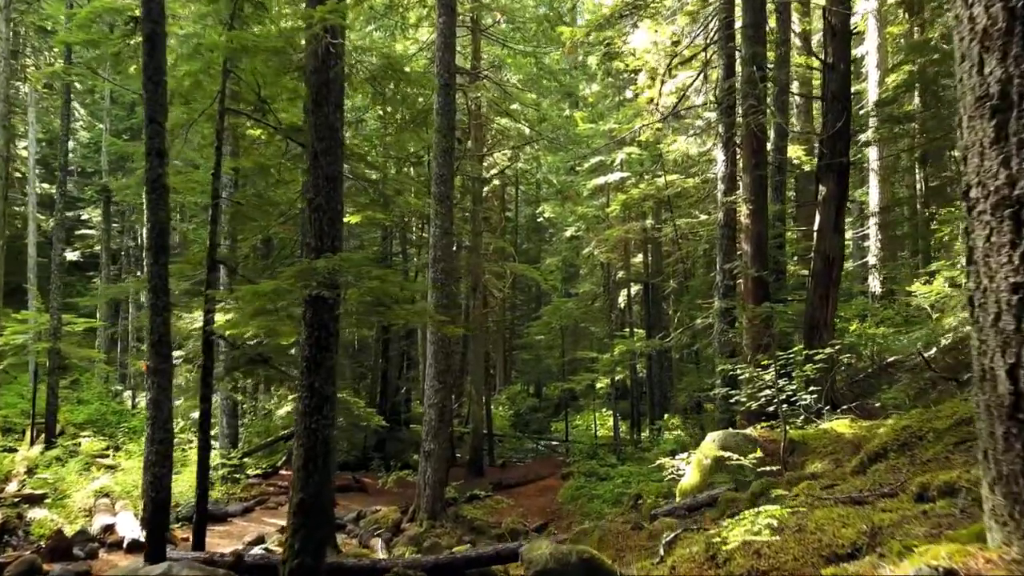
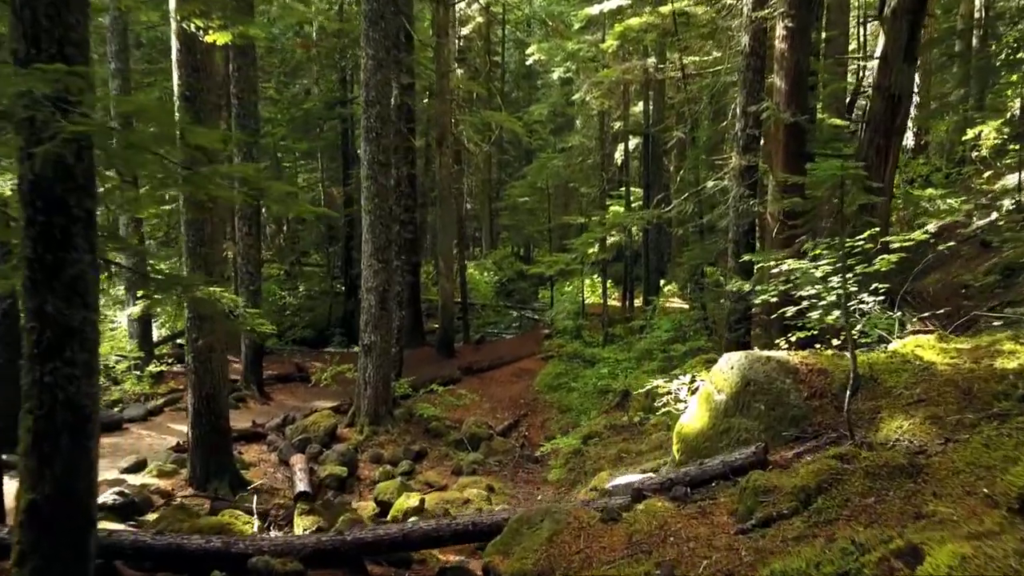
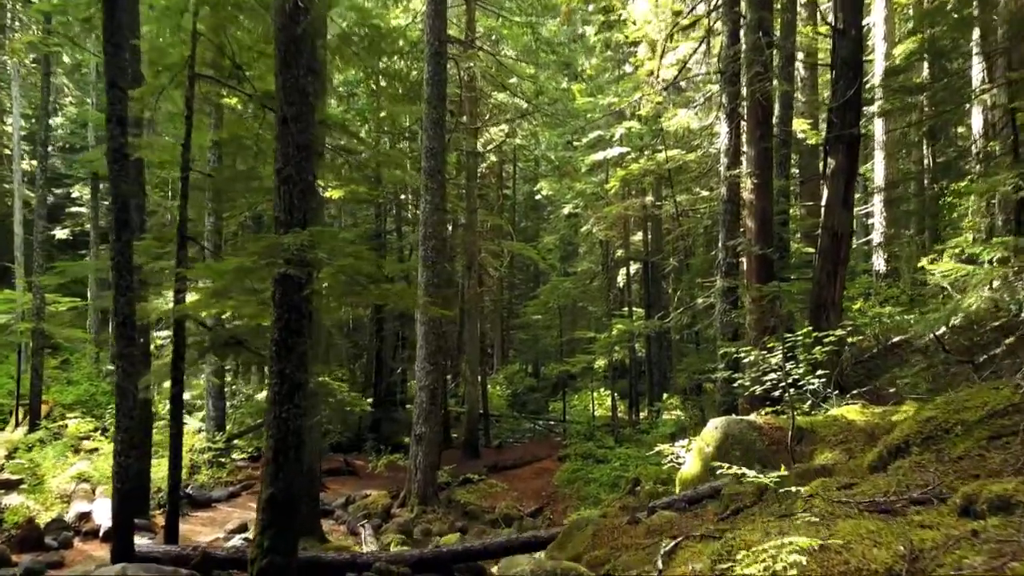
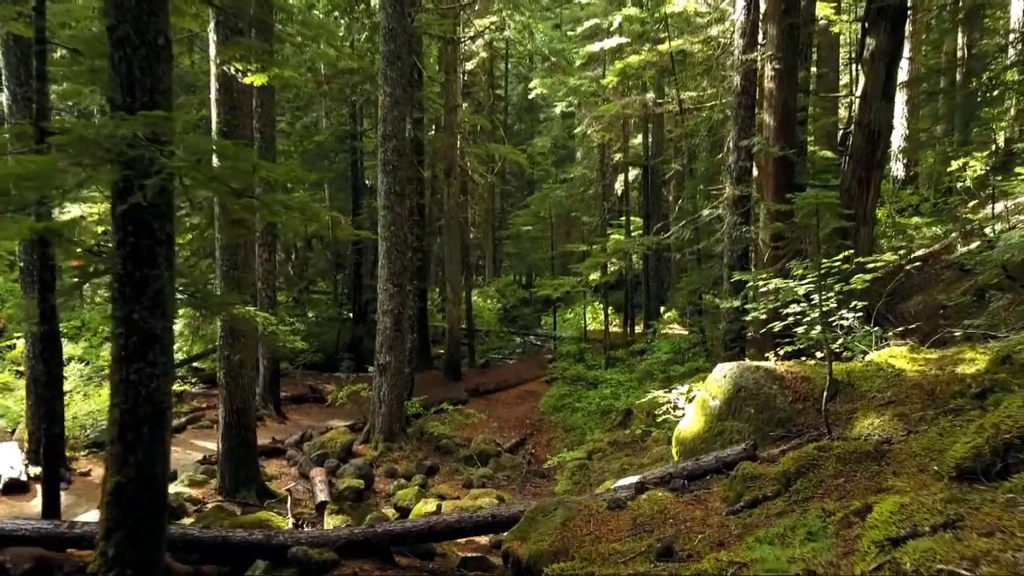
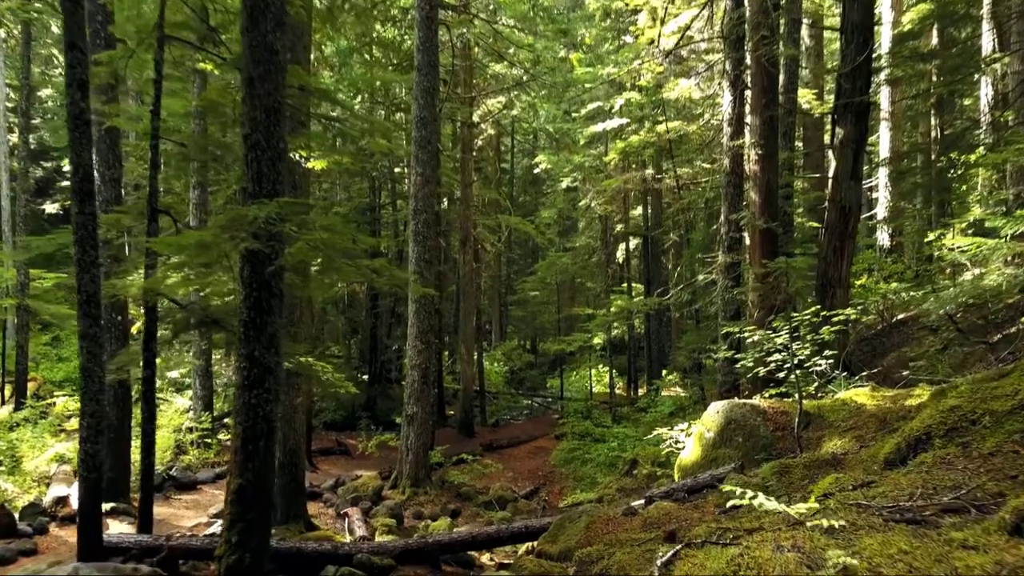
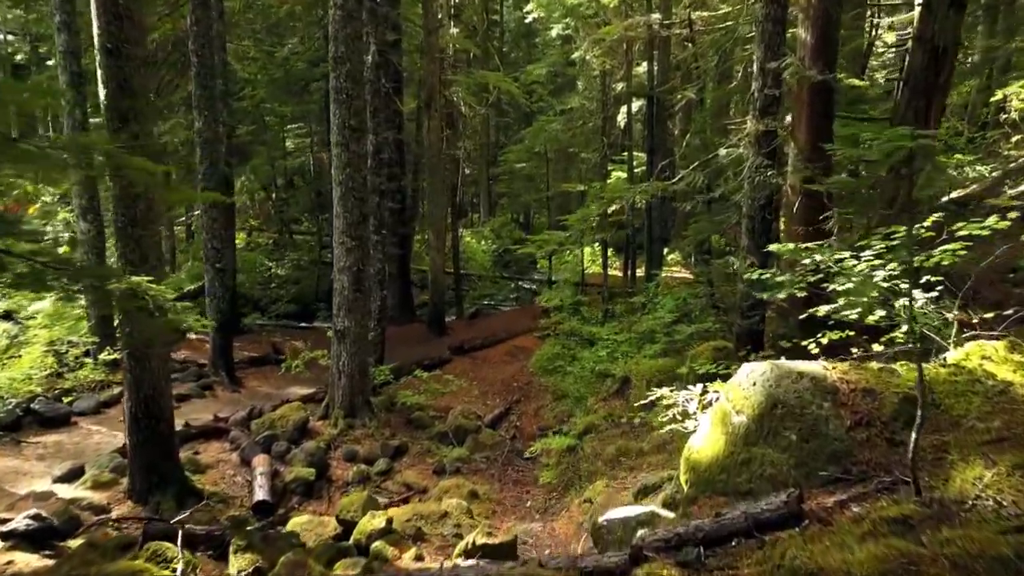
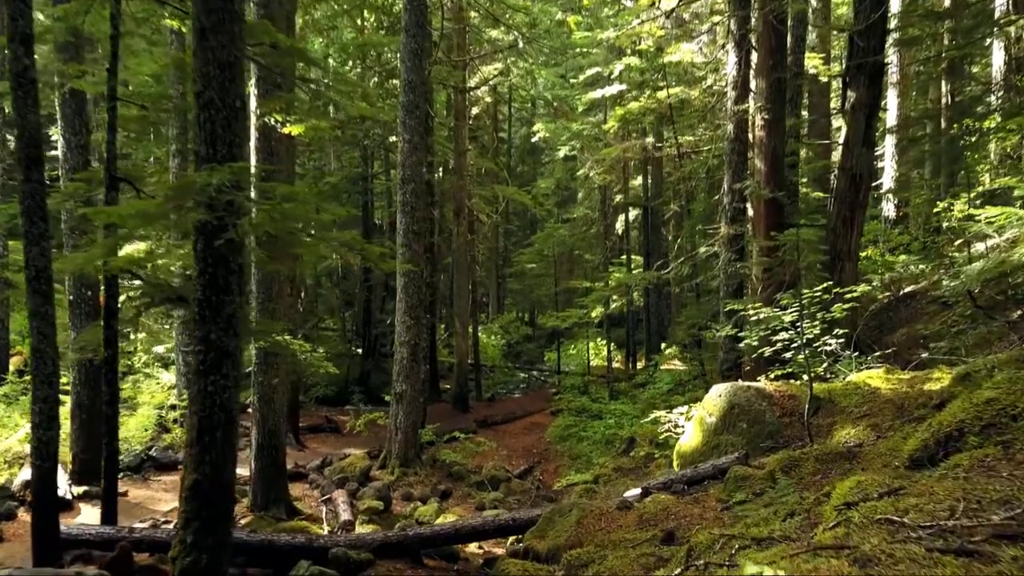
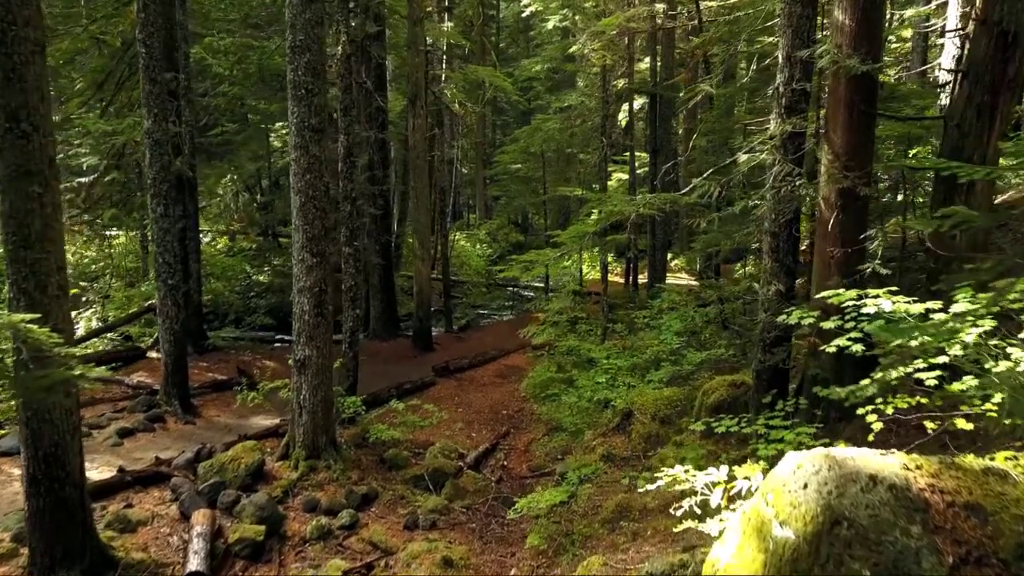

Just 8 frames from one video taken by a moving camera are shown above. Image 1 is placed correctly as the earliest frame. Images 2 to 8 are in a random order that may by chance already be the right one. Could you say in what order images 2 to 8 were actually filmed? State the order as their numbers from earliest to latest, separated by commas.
3, 5, 7, 4, 2, 6, 8
